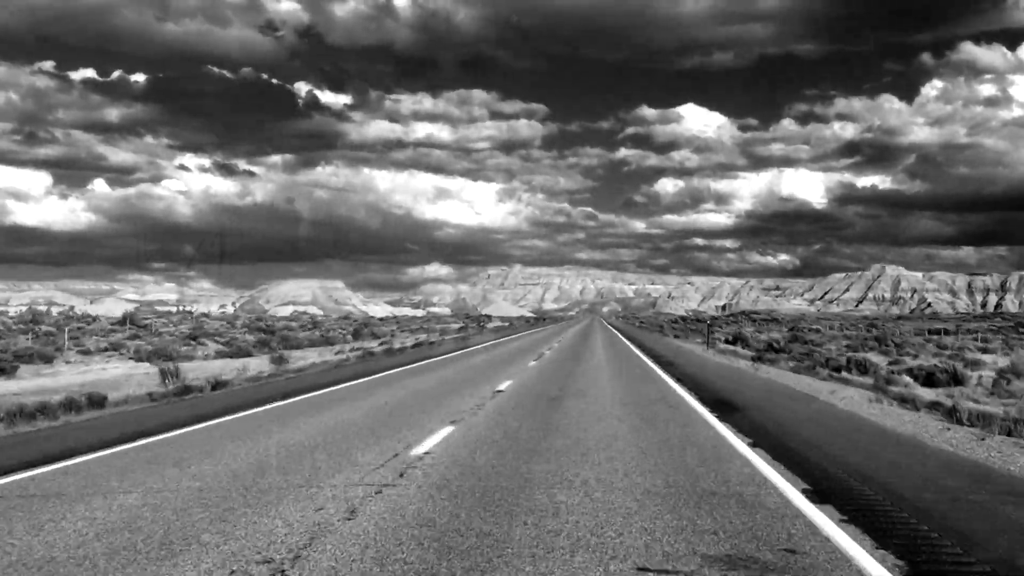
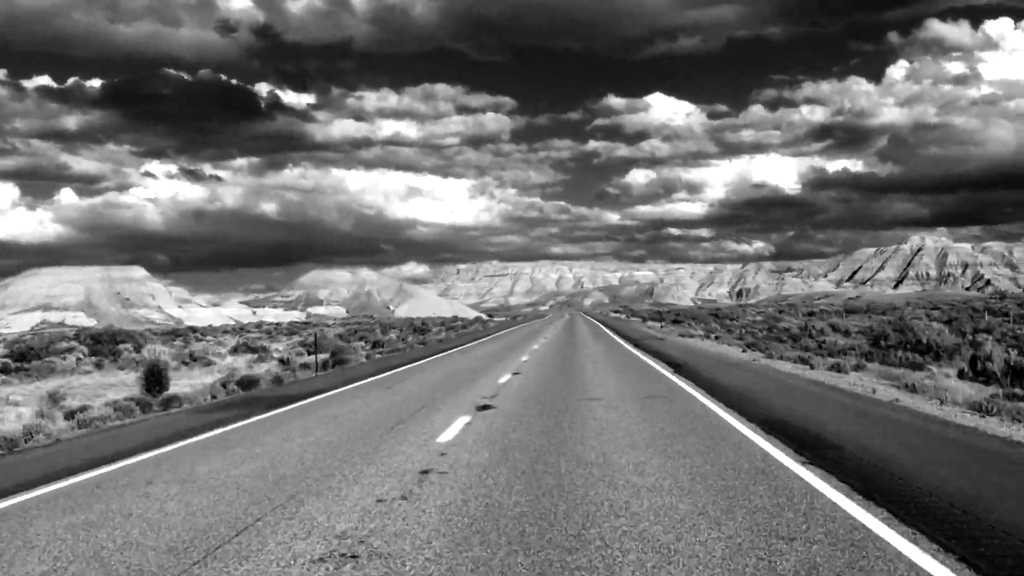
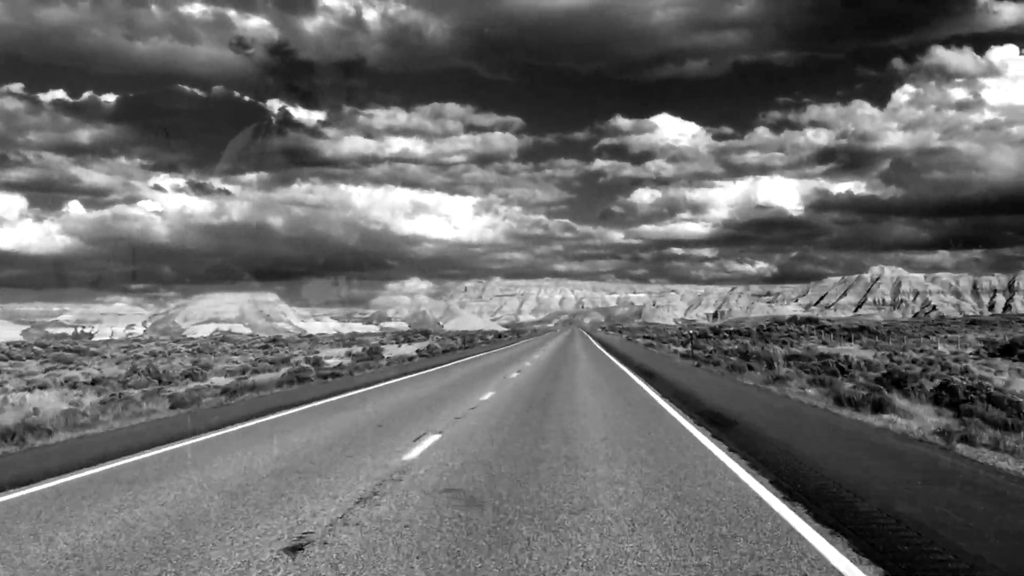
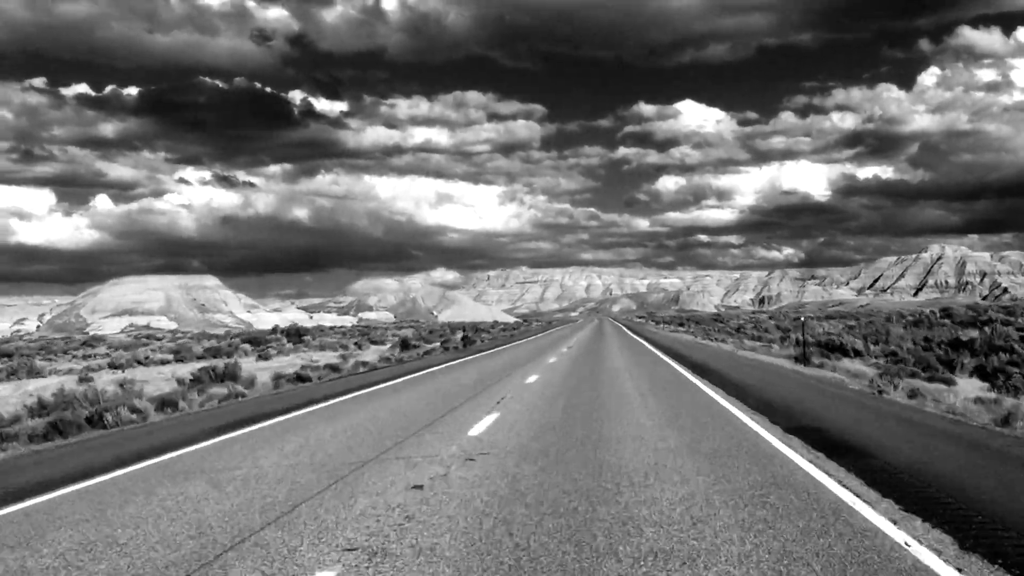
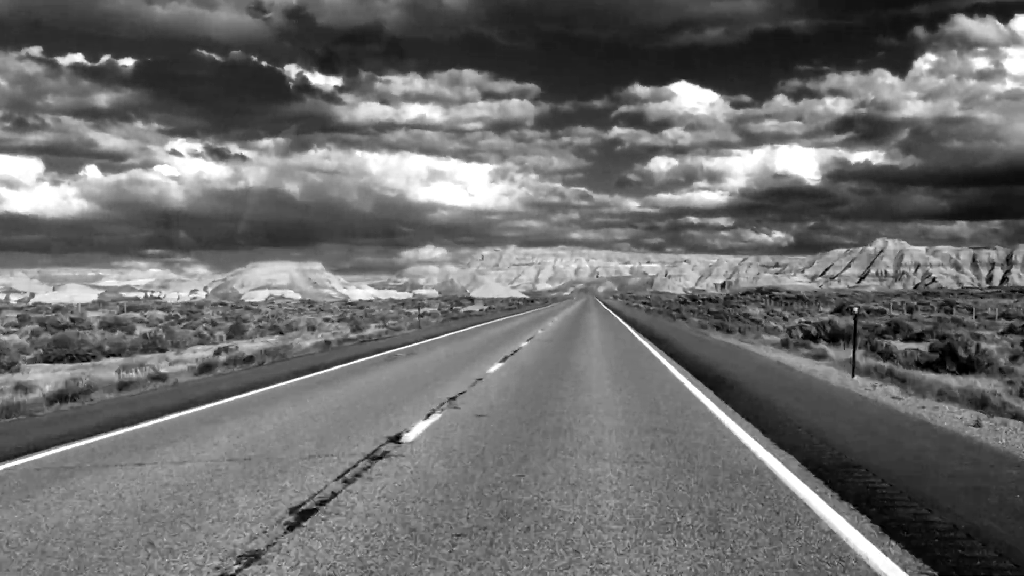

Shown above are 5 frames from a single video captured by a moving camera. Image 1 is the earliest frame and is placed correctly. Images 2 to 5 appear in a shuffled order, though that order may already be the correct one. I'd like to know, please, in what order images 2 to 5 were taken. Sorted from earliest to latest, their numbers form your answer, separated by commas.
5, 3, 4, 2
